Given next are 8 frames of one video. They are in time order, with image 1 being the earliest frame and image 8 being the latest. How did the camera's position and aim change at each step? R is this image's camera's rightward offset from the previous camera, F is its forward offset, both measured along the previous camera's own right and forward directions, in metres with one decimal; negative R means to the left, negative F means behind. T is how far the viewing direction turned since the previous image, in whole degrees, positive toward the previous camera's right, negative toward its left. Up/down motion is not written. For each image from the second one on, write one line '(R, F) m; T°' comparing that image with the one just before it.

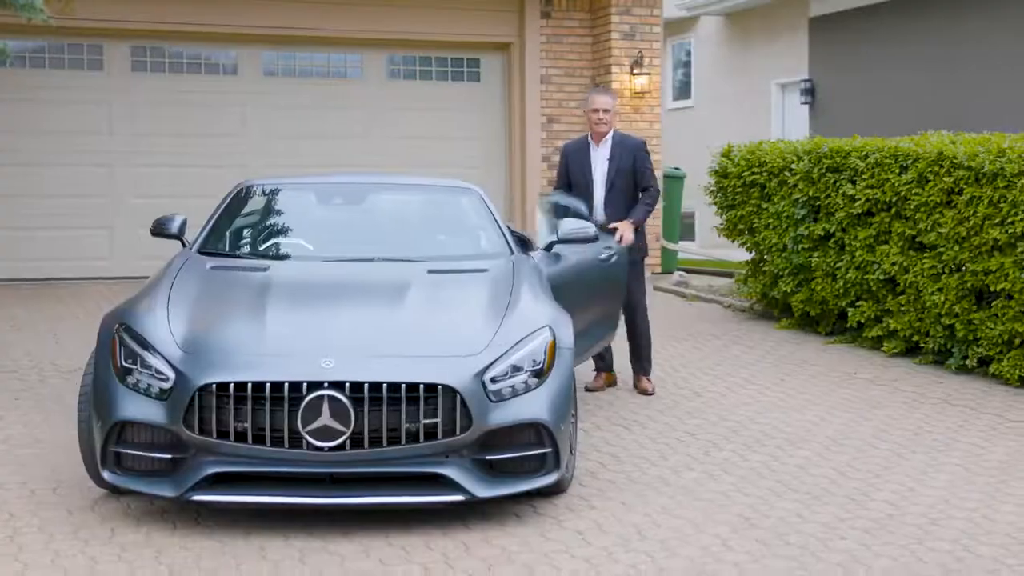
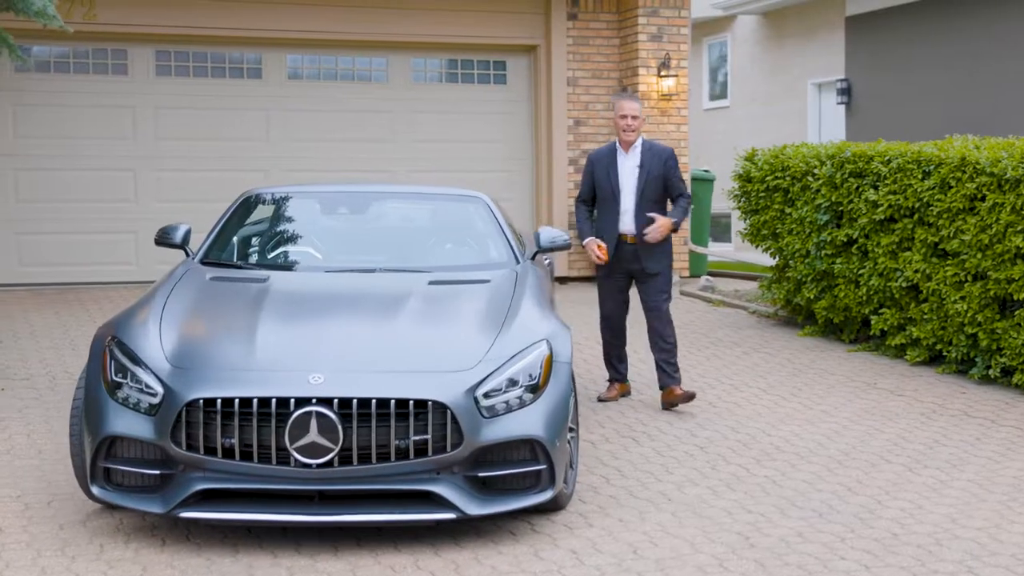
(+0.2, +0.1) m; -2°
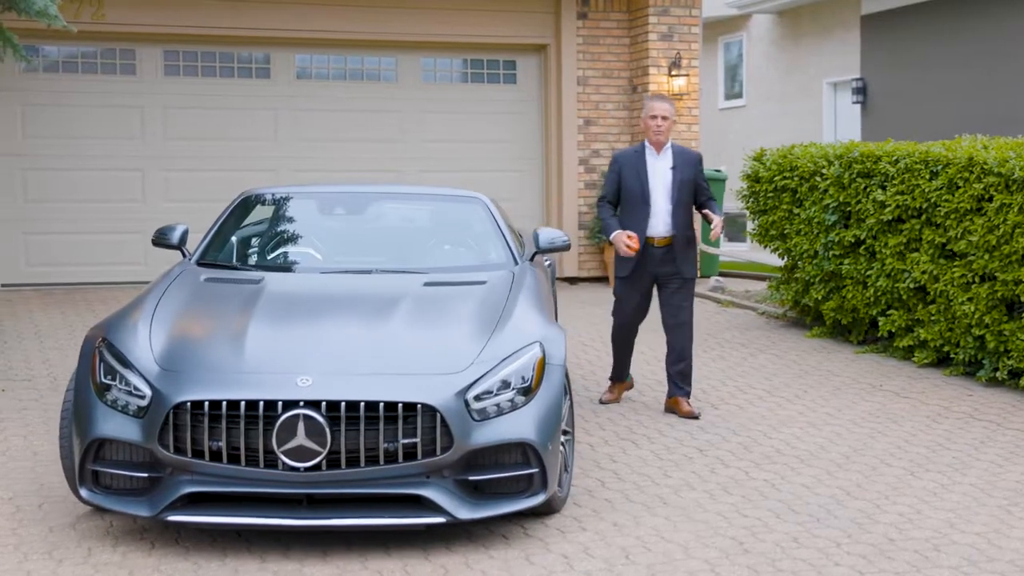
(+0.1, +0.1) m; -1°
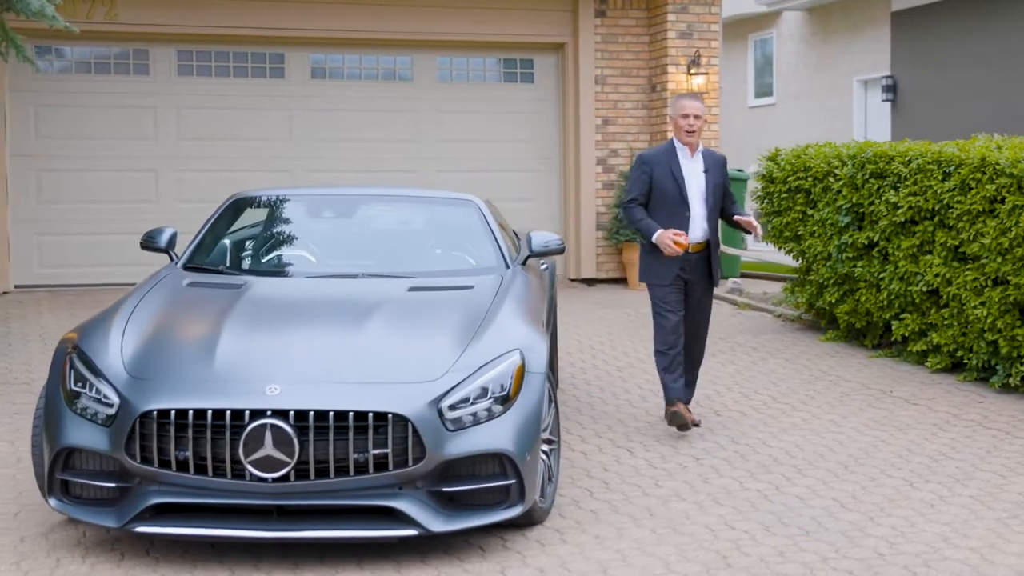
(+0.2, +0.1) m; -2°
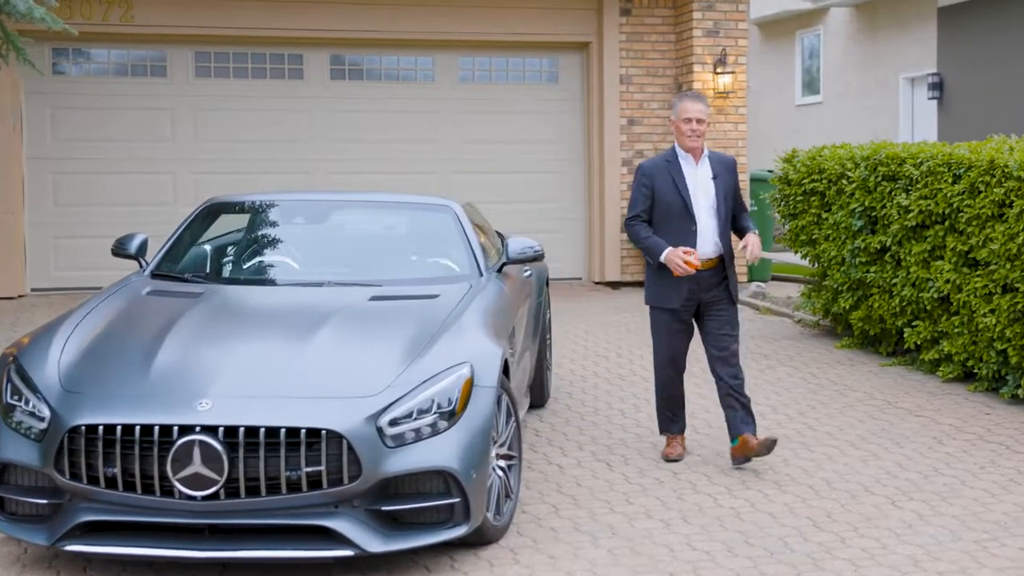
(+0.4, +0.2) m; -2°
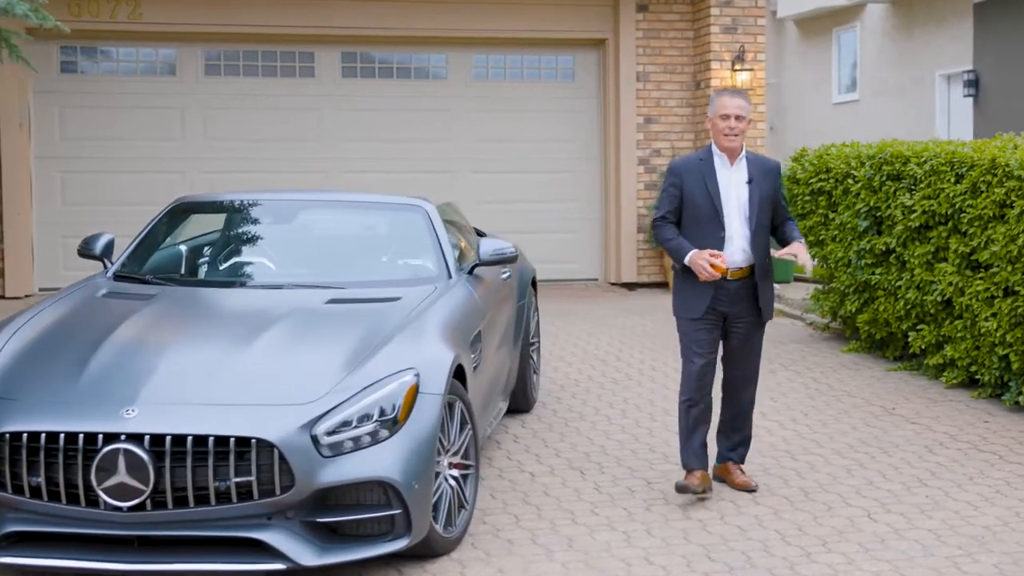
(+0.3, +0.2) m; -2°
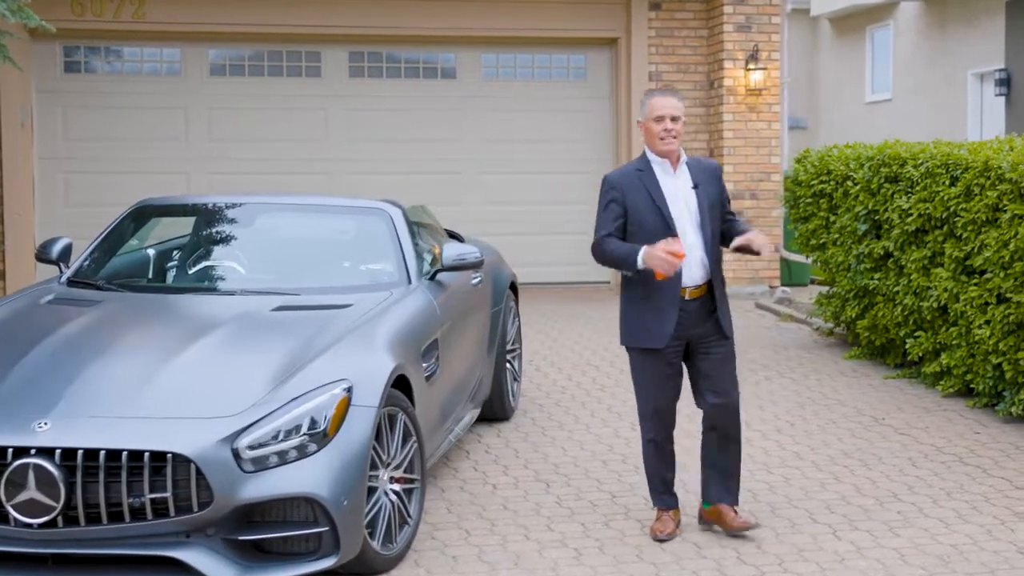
(+0.3, +0.2) m; -2°
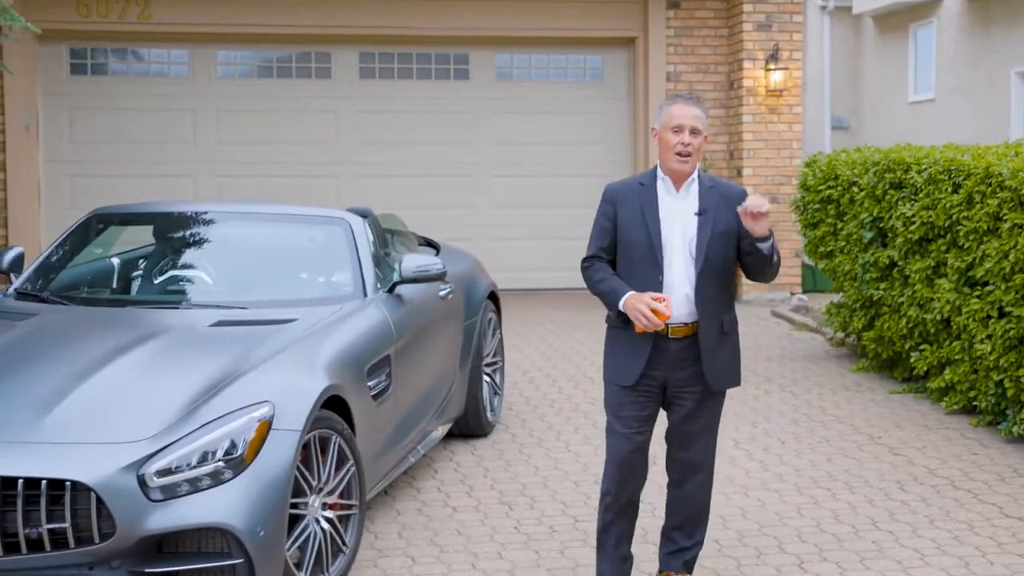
(+0.4, +0.3) m; -2°
